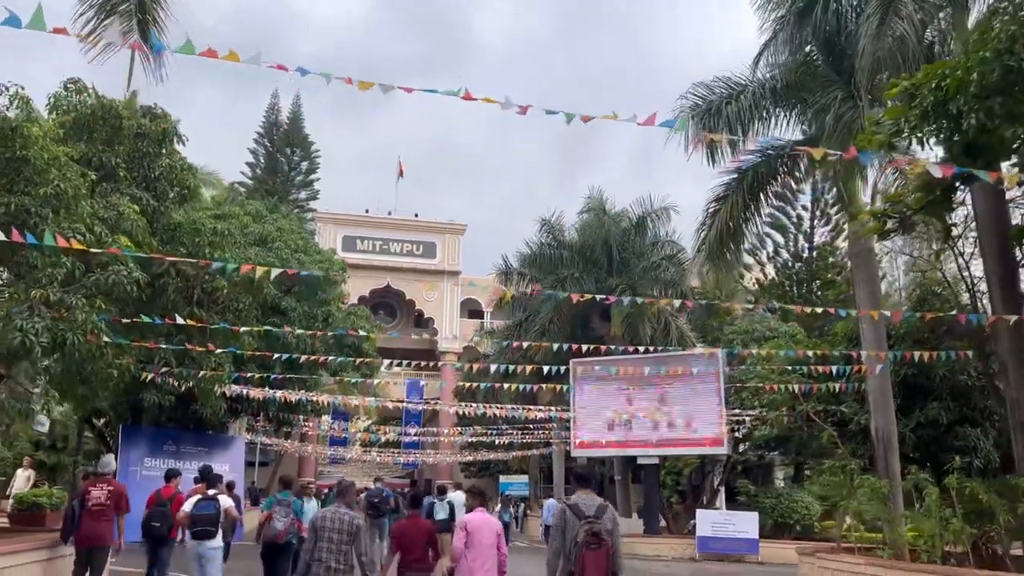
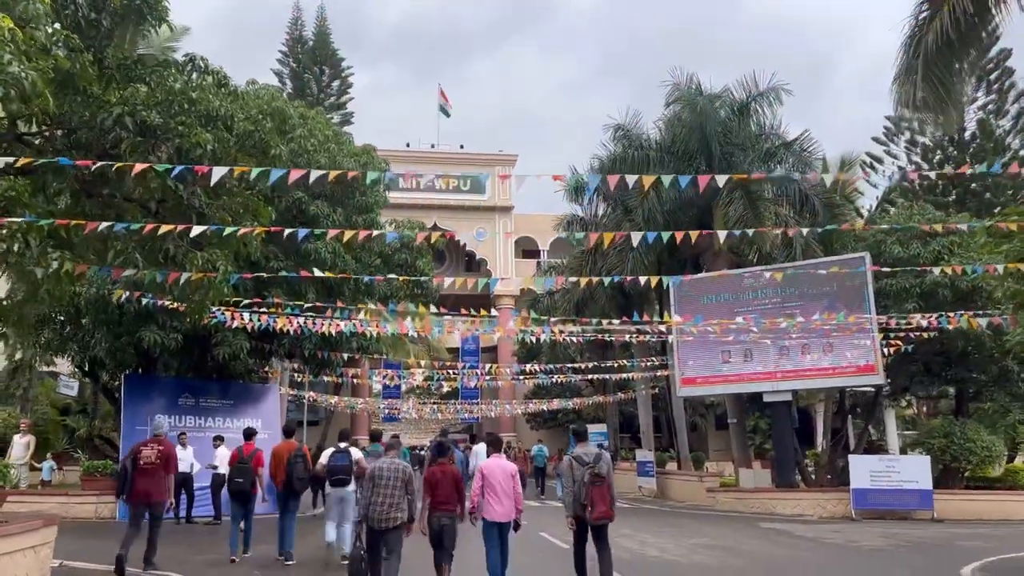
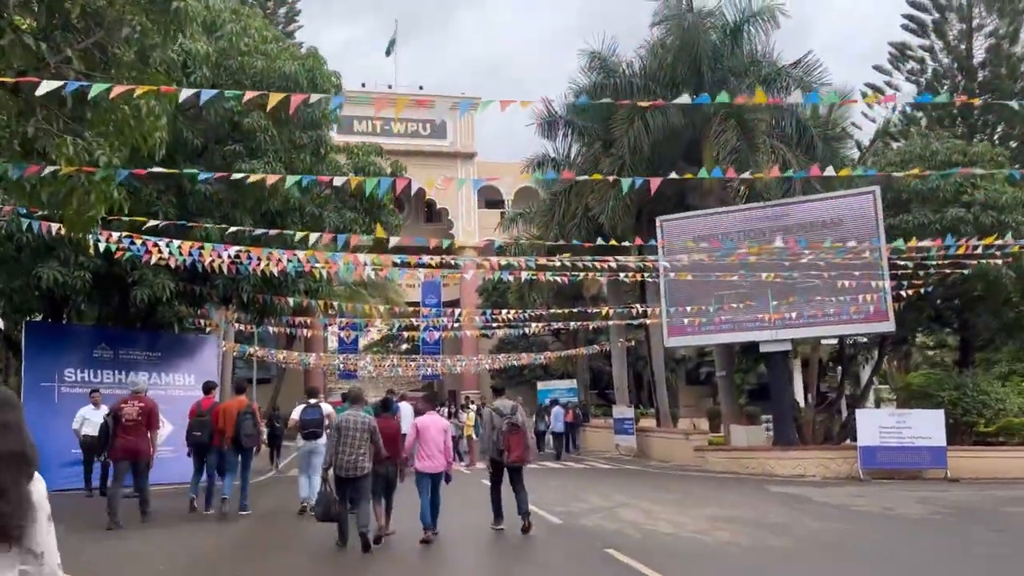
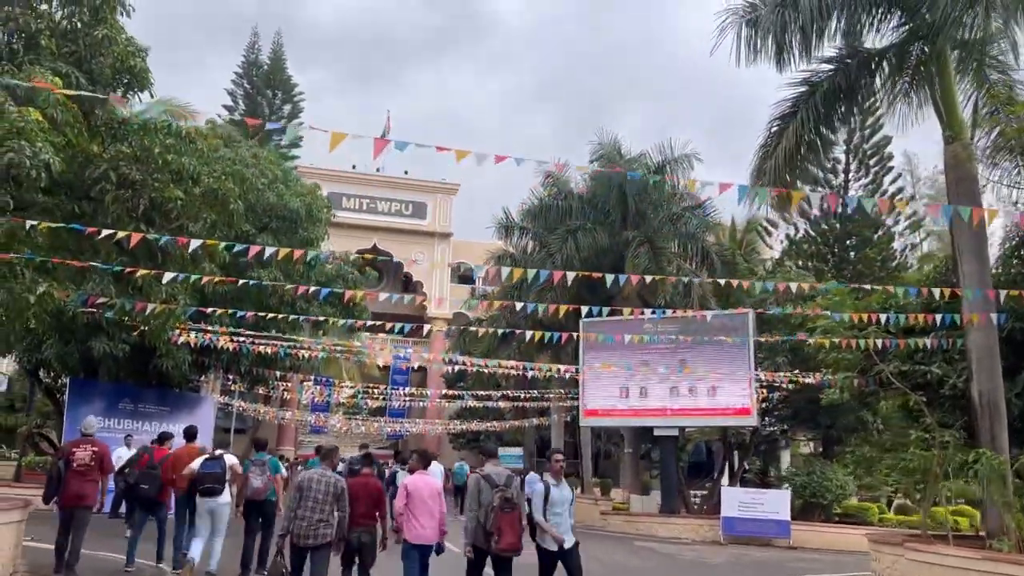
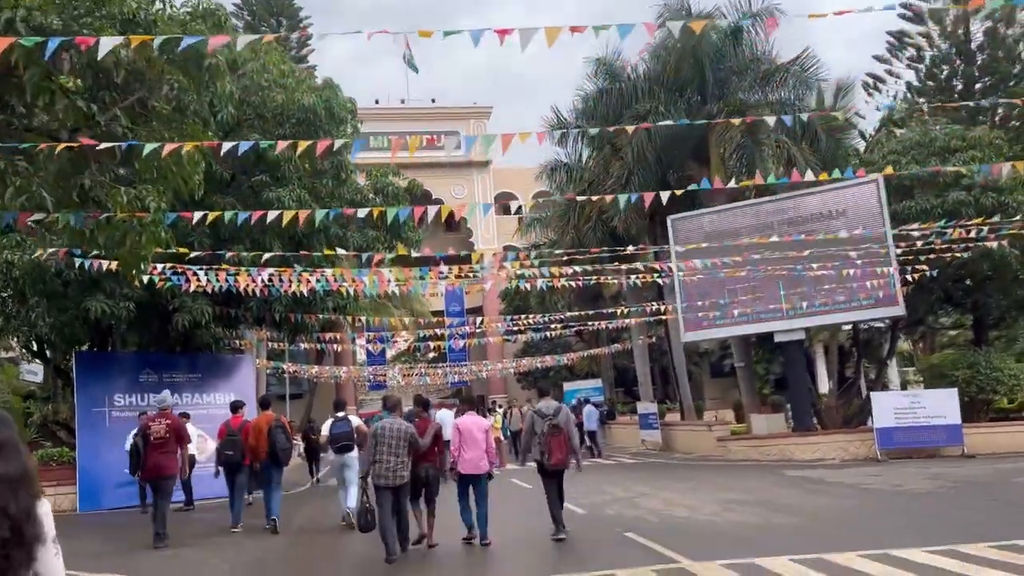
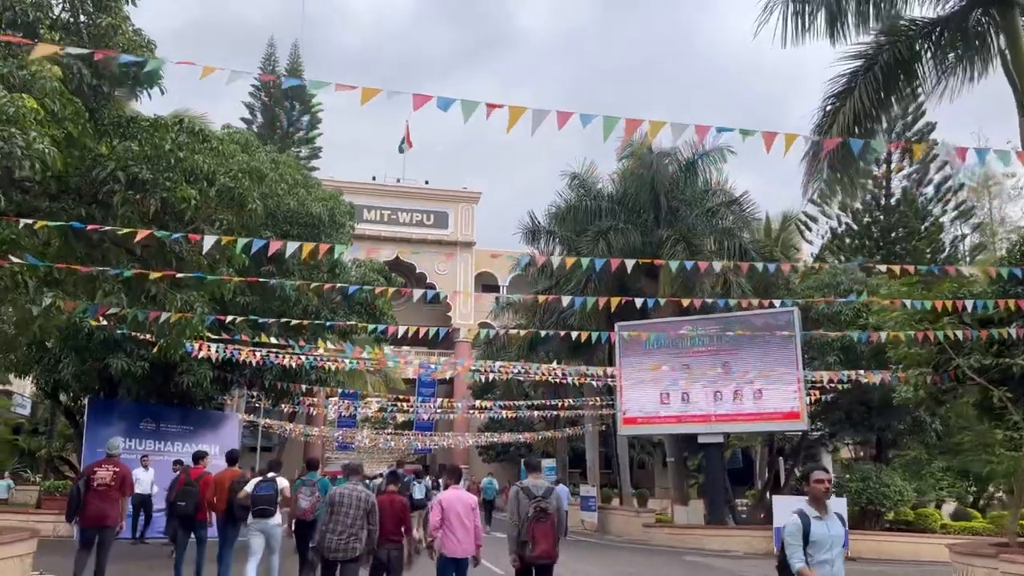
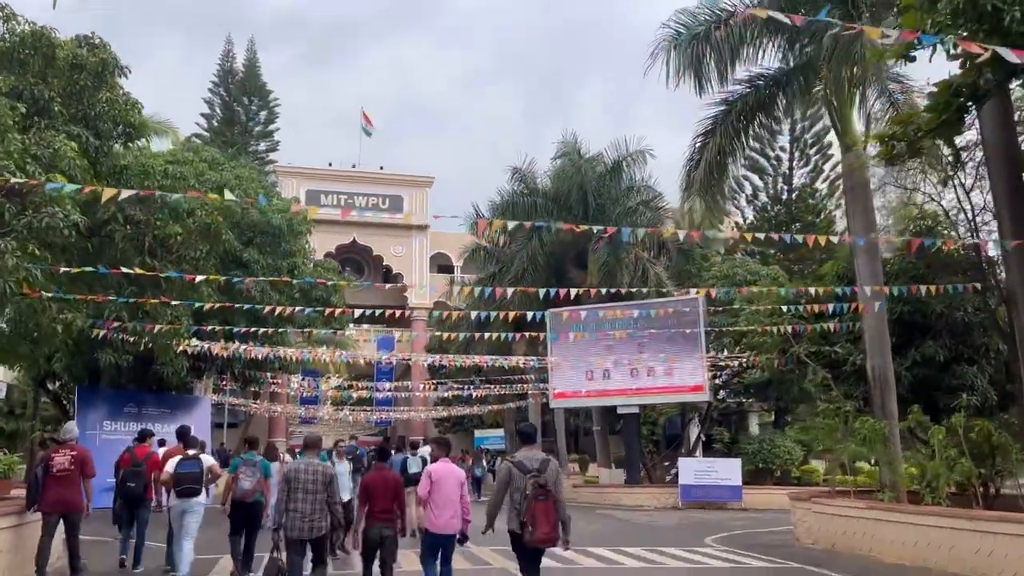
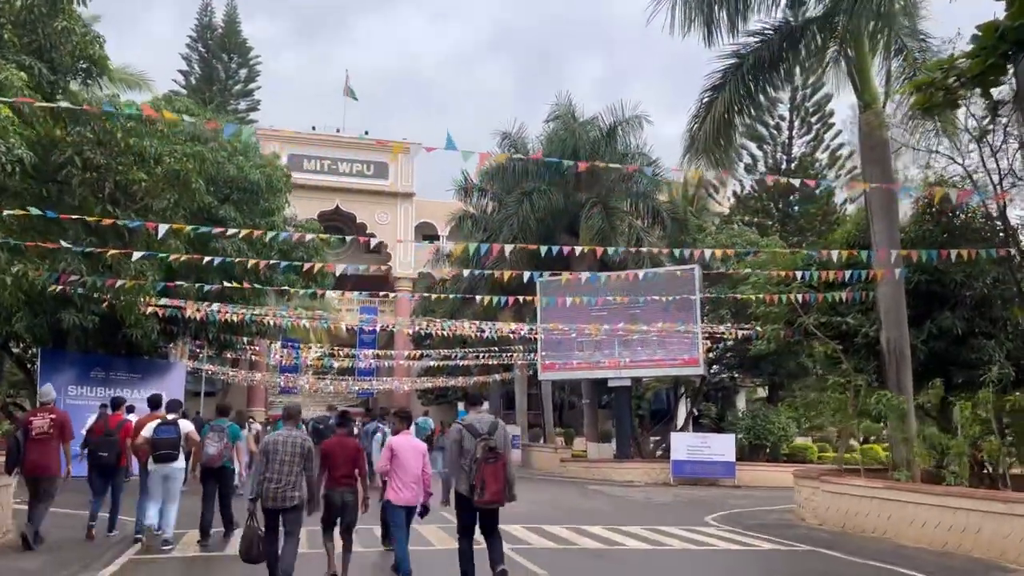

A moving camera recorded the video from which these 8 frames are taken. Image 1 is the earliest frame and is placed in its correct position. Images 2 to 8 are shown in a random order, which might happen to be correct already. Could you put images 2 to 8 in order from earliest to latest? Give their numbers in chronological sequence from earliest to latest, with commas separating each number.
7, 8, 4, 6, 2, 5, 3
